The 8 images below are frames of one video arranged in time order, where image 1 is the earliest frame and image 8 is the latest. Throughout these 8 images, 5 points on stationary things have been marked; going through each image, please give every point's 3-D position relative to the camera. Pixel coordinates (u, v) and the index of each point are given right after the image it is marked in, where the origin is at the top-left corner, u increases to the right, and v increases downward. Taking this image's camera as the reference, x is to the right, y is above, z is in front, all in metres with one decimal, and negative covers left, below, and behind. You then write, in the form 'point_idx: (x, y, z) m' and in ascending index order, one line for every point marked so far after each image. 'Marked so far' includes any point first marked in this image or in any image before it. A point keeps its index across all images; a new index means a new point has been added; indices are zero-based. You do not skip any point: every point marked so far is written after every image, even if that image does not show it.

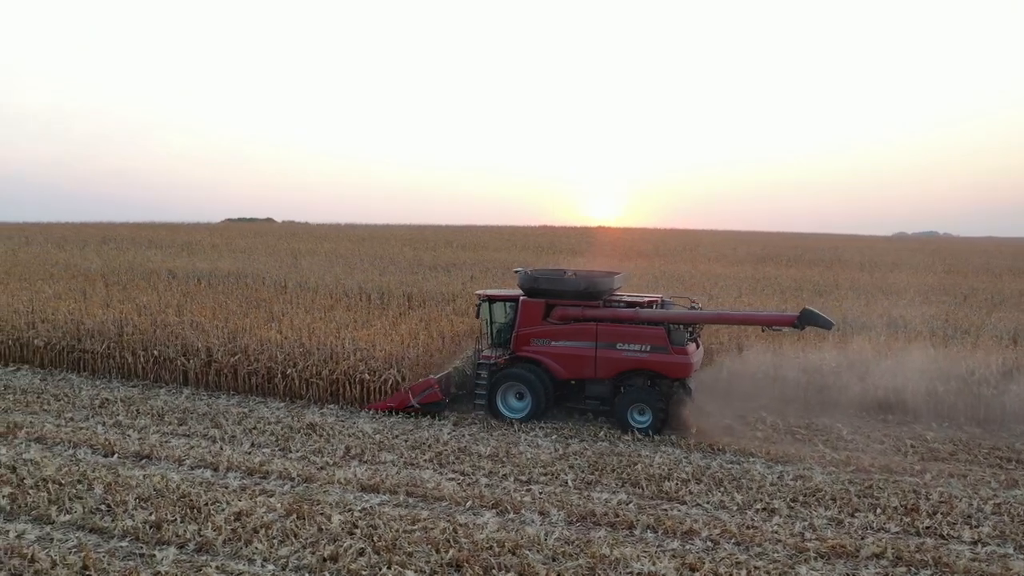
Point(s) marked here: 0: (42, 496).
0: (-3.0, -1.3, +4.5) m
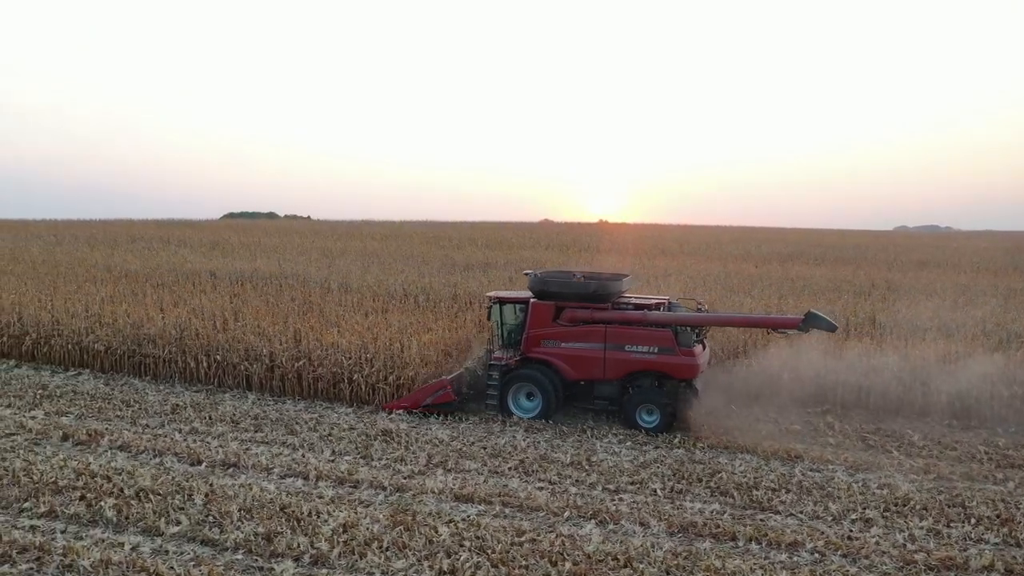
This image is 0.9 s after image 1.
0: (-2.3, -1.4, +4.5) m
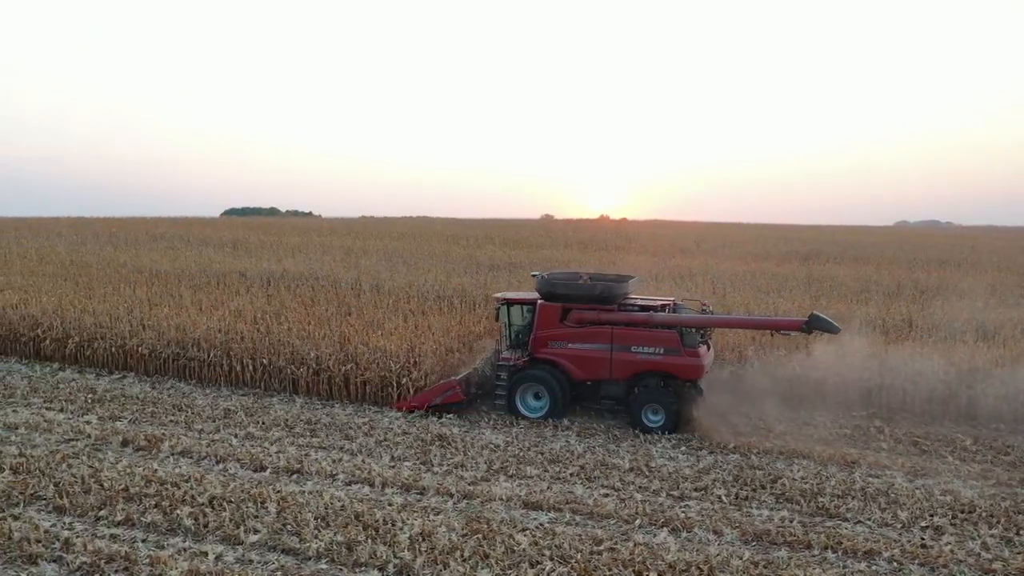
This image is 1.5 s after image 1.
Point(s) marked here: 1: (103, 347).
0: (-1.9, -1.5, +4.6) m
1: (-4.6, -0.7, +8.0) m
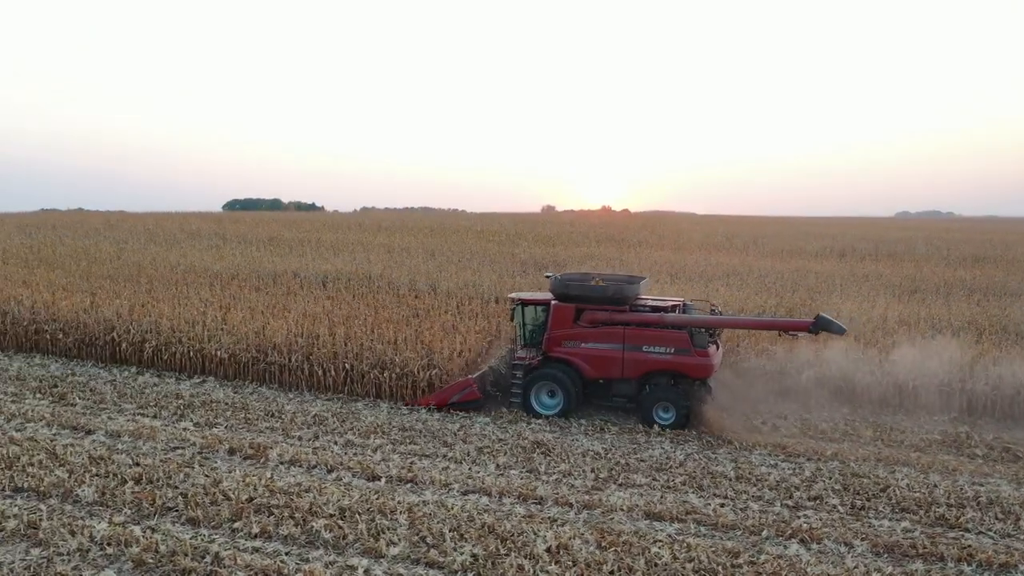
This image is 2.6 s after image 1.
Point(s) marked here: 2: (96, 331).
0: (-1.0, -1.6, +4.6) m
1: (-3.7, -0.7, +8.0) m
2: (-4.9, -0.5, +8.3) m
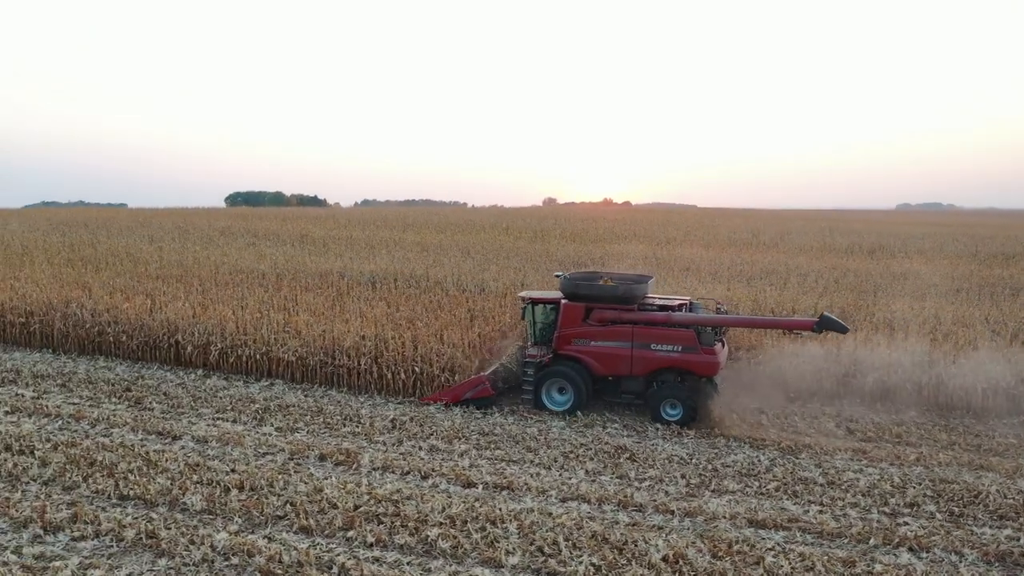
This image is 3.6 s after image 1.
0: (-0.3, -1.6, +4.6) m
1: (-3.0, -0.7, +8.0) m
2: (-4.1, -0.5, +8.3) m
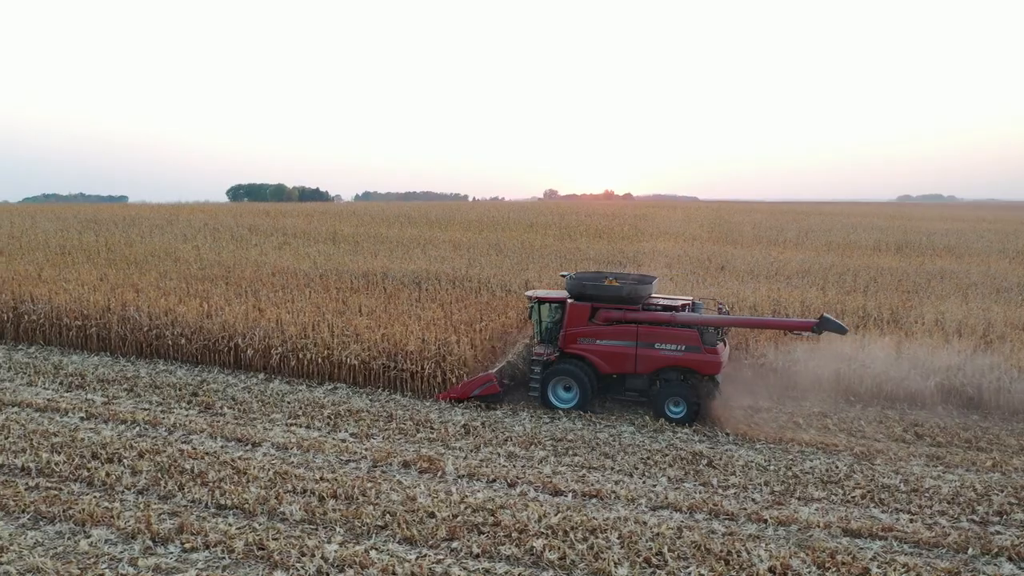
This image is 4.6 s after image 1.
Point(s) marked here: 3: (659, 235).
0: (+0.4, -1.7, +4.6) m
1: (-2.3, -0.8, +8.0) m
2: (-3.5, -0.6, +8.4) m
3: (+3.9, +1.4, +19.1) m
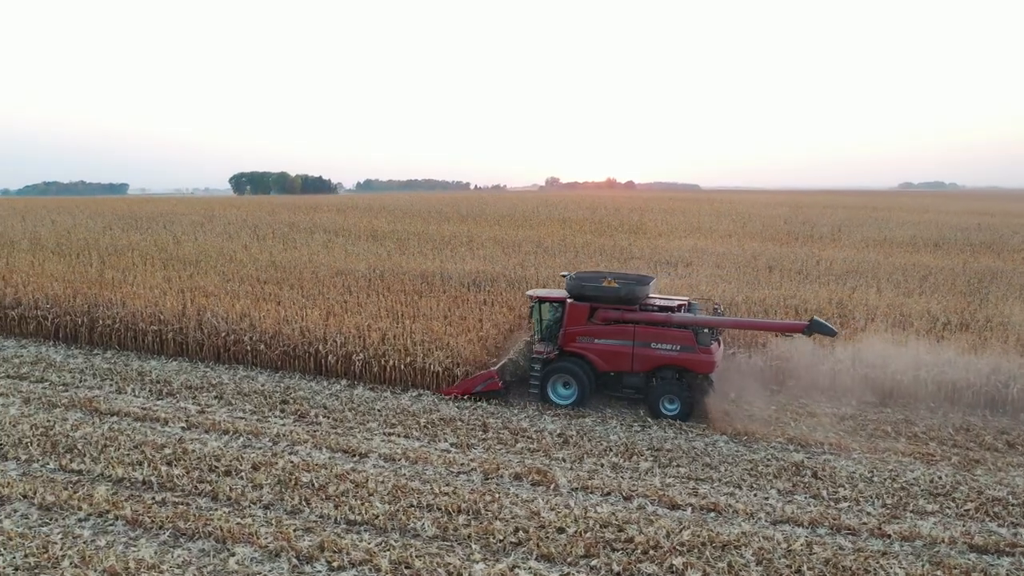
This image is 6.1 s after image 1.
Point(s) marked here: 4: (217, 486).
0: (+1.3, -1.8, +4.7) m
1: (-1.4, -0.9, +8.1) m
2: (-2.5, -0.6, +8.4) m
3: (+4.9, +1.5, +19.1) m
4: (-2.3, -1.5, +5.5) m
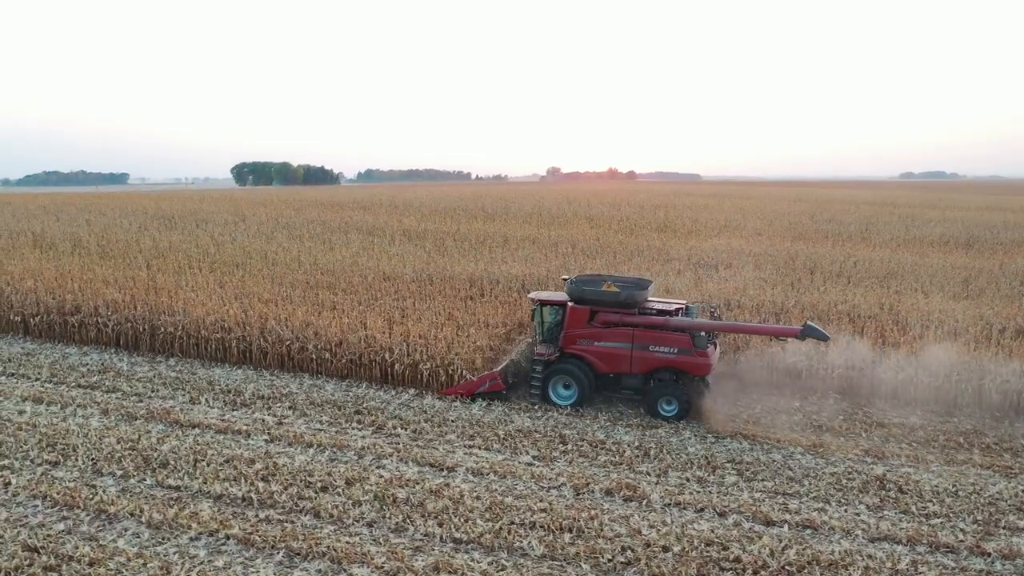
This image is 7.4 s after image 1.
0: (+2.1, -2.0, +4.7) m
1: (-0.6, -1.0, +8.1) m
2: (-1.7, -0.7, +8.4) m
3: (+5.6, +1.6, +19.1) m
4: (-1.5, -1.7, +5.6) m
